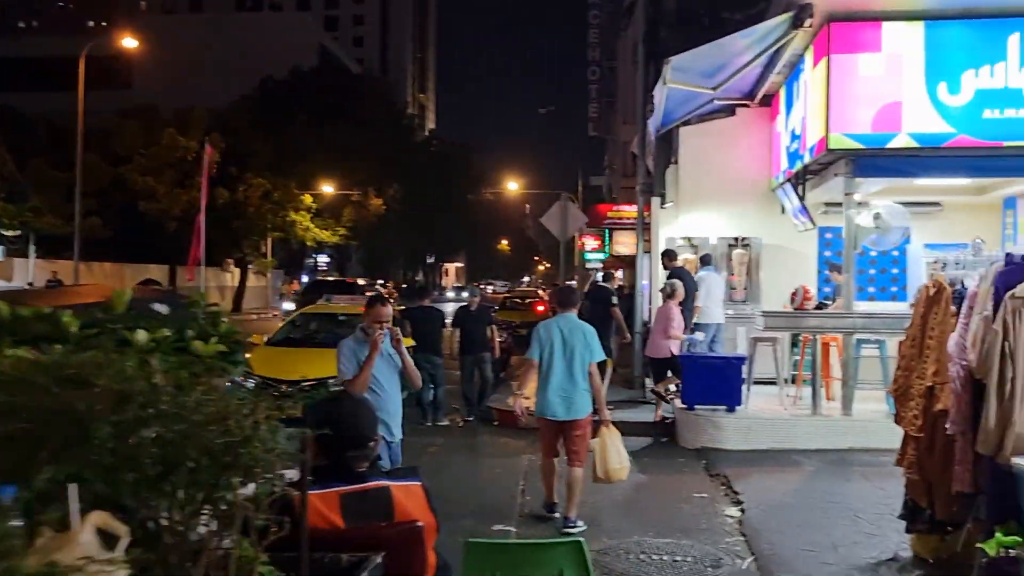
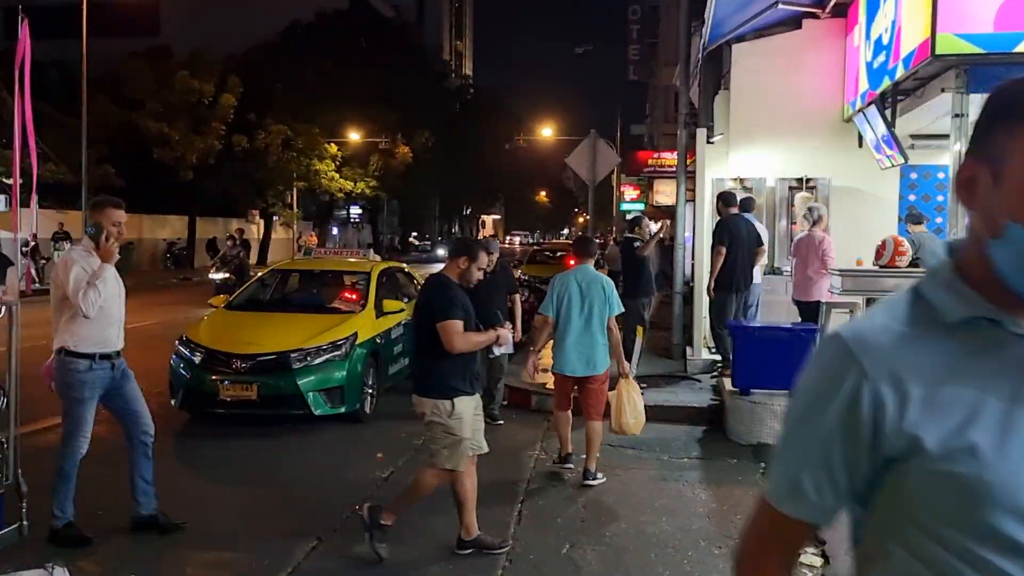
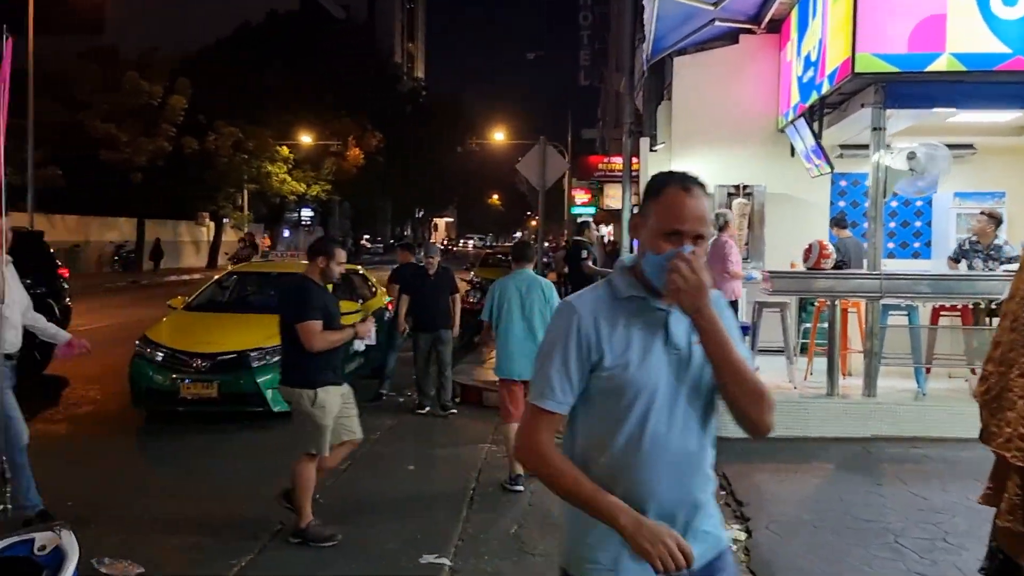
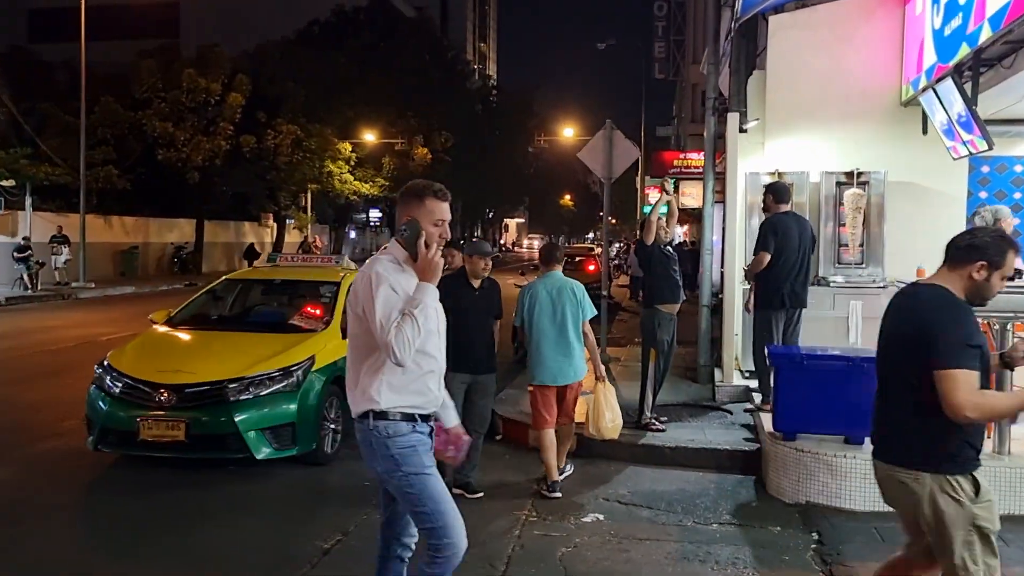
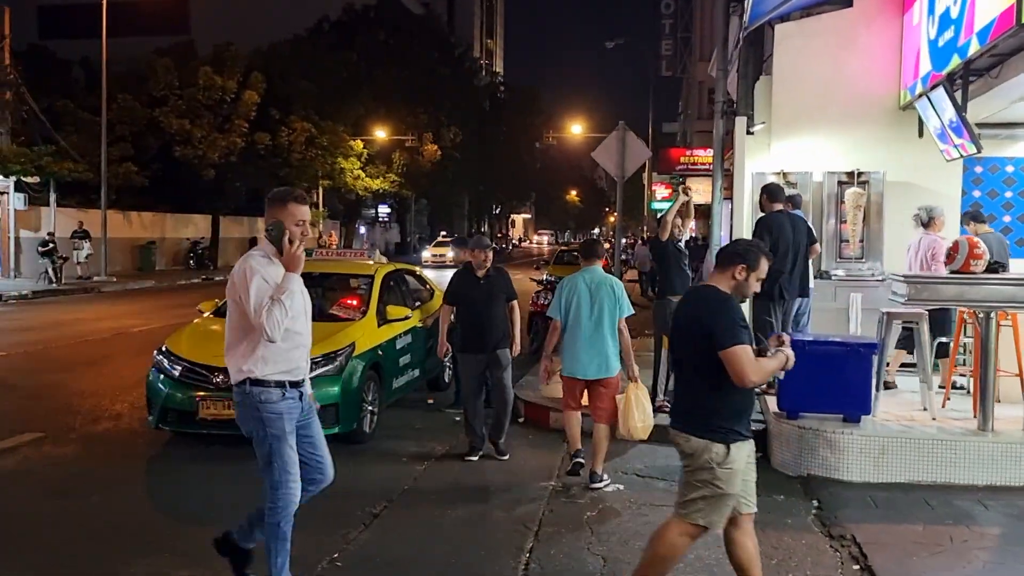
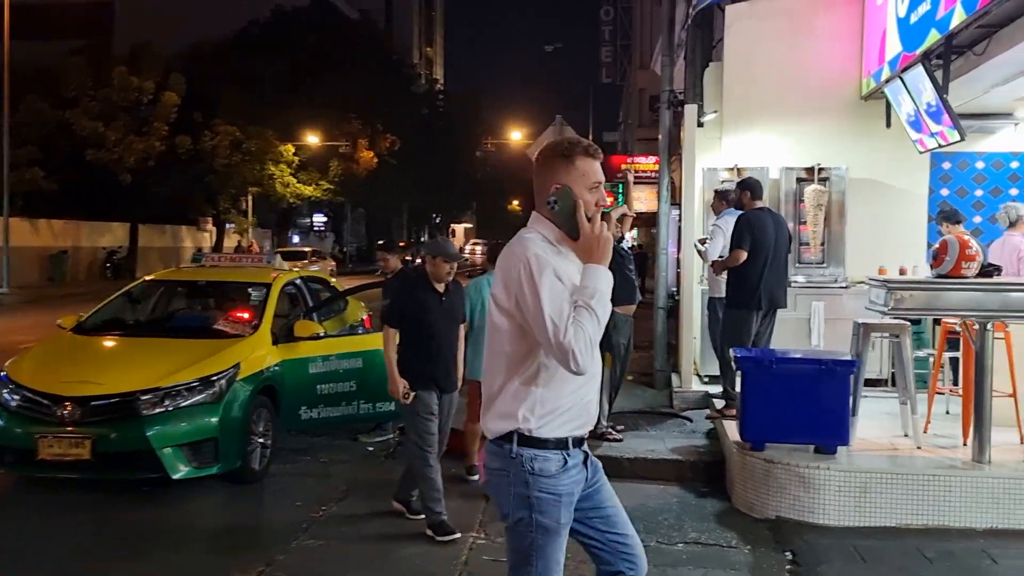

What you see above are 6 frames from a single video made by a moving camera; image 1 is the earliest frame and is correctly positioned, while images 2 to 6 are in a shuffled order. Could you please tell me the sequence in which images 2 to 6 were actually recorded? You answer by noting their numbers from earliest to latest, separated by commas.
3, 2, 5, 4, 6
